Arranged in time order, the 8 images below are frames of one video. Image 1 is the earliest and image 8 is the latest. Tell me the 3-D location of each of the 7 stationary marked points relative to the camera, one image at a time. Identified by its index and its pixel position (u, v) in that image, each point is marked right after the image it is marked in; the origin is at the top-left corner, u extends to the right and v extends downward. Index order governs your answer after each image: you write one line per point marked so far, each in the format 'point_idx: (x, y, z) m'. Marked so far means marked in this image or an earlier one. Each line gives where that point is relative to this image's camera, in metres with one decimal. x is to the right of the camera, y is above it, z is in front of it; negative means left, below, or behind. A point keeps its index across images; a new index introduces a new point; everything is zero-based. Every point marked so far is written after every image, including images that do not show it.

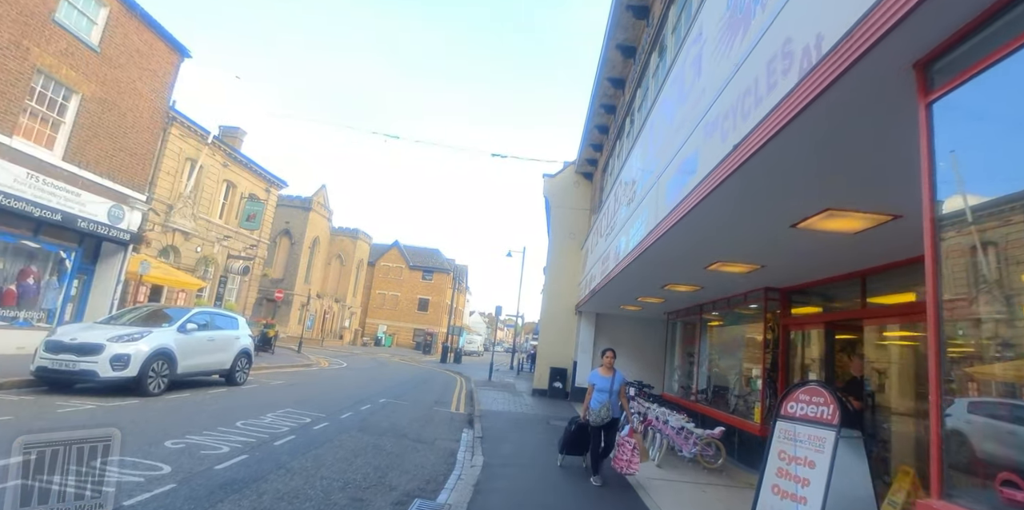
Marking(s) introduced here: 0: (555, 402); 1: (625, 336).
0: (+1.3, -4.5, +16.4) m
1: (+3.7, -2.7, +18.0) m
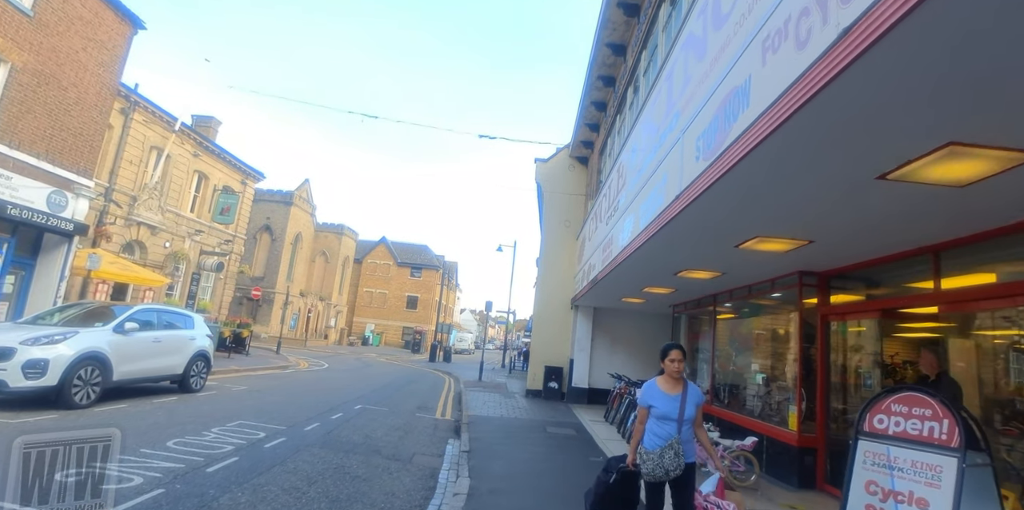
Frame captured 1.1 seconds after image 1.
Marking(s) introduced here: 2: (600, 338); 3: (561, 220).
0: (+1.1, -4.2, +15.1) m
1: (+3.5, -2.4, +16.7) m
2: (+2.6, -2.5, +16.6) m
3: (+1.6, +1.3, +17.6) m
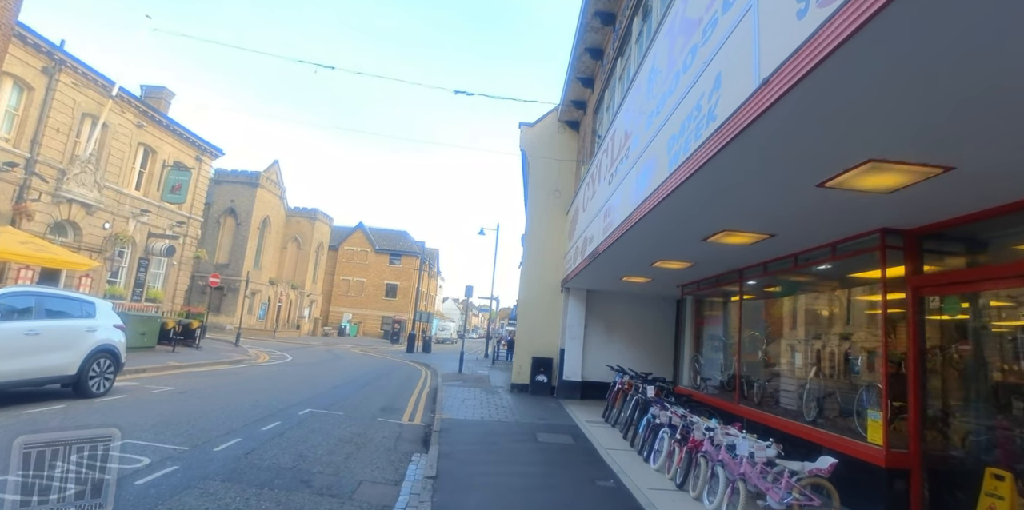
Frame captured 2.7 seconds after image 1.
0: (+0.7, -3.5, +13.1) m
1: (+3.0, -1.7, +14.8) m
2: (+2.2, -1.9, +14.7) m
3: (+1.1, +2.0, +15.5) m
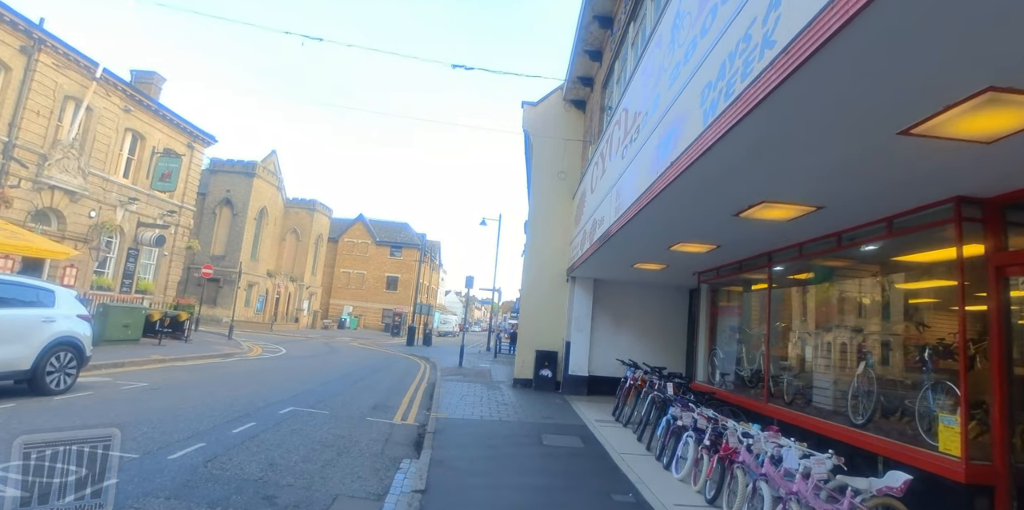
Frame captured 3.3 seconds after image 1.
0: (+0.7, -3.2, +12.3) m
1: (+3.0, -1.3, +13.9) m
2: (+2.2, -1.5, +13.8) m
3: (+1.2, +2.3, +14.6) m
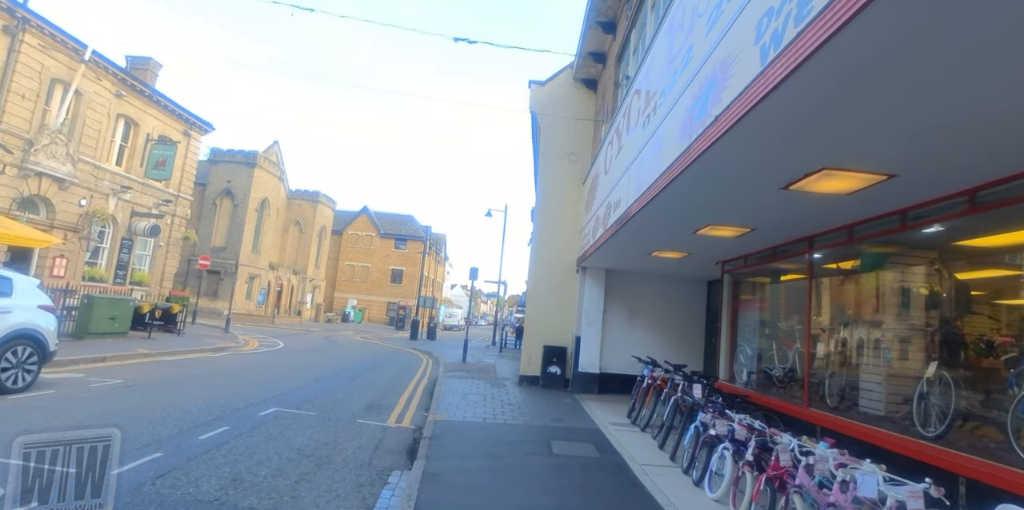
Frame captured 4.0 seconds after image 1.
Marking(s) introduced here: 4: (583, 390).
0: (+0.8, -3.0, +11.4) m
1: (+3.2, -1.1, +13.0) m
2: (+2.4, -1.3, +12.9) m
3: (+1.3, +2.6, +13.7) m
4: (+1.6, -3.1, +12.4) m
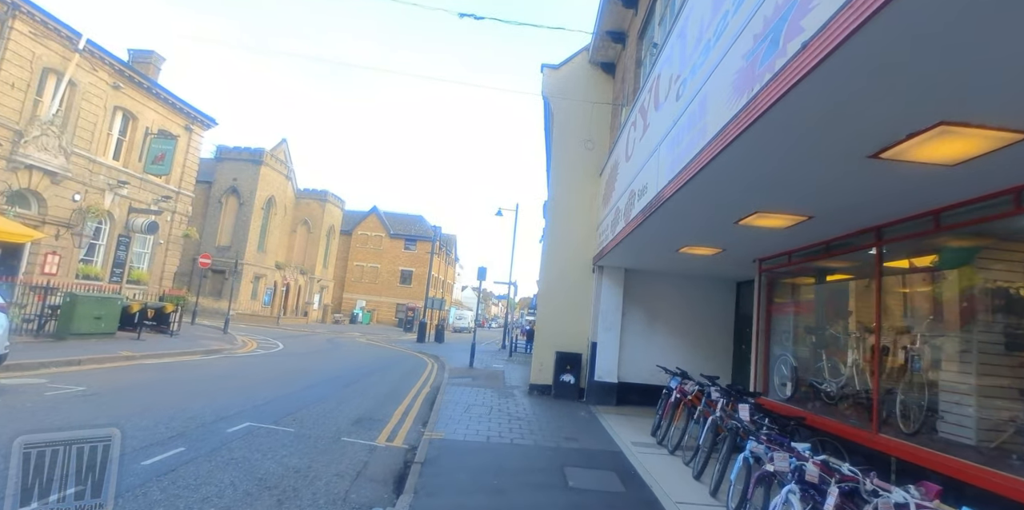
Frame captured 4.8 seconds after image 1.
0: (+1.0, -2.9, +10.3) m
1: (+3.4, -1.0, +11.8) m
2: (+2.6, -1.2, +11.8) m
3: (+1.6, +2.6, +12.6) m
4: (+1.8, -3.1, +11.3) m
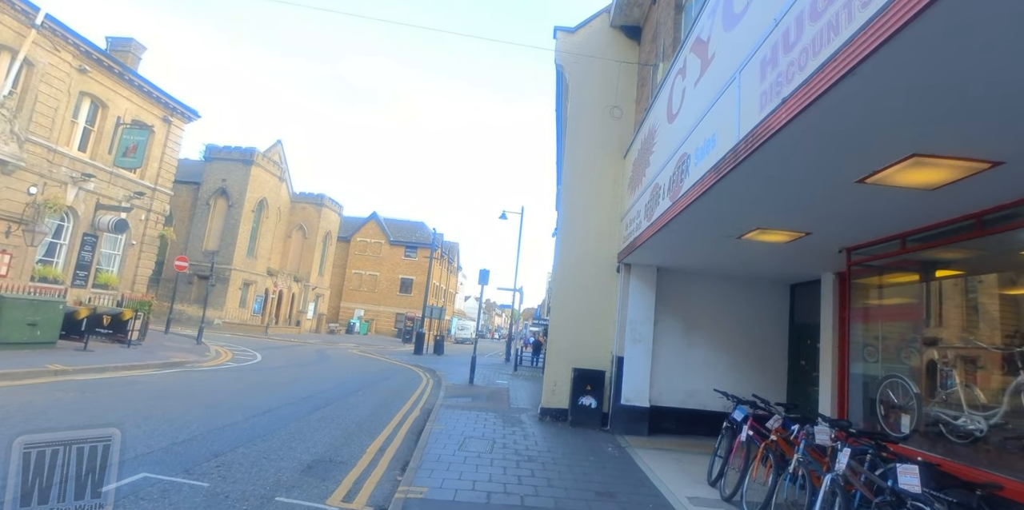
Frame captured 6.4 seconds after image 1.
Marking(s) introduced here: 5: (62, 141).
0: (+1.1, -2.8, +8.2) m
1: (+3.5, -1.0, +9.7) m
2: (+2.7, -1.1, +9.7) m
3: (+1.7, +2.7, +10.6) m
4: (+2.0, -3.0, +9.2) m
5: (-14.7, +3.8, +17.7) m
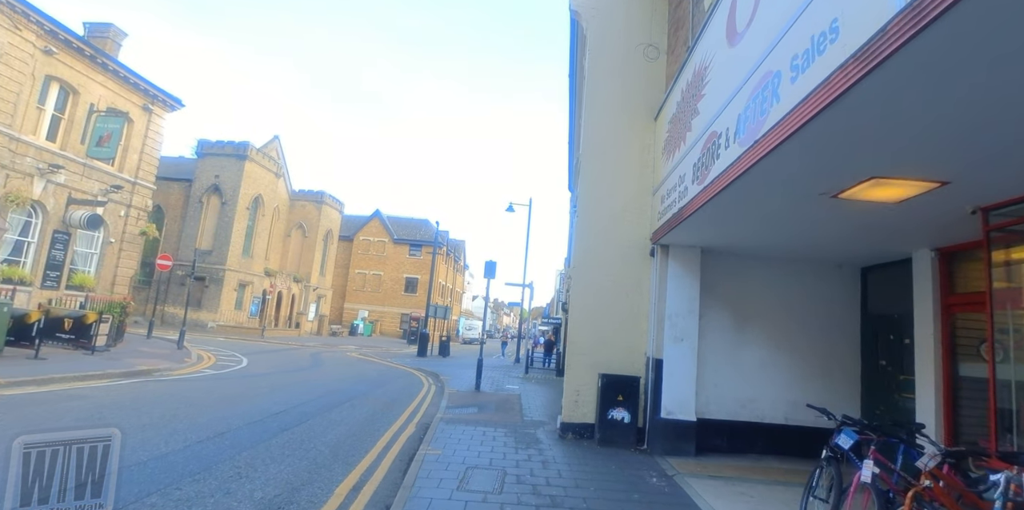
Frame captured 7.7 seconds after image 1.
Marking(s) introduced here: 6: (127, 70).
0: (+1.3, -2.5, +6.5) m
1: (+3.7, -0.6, +8.0) m
2: (+2.9, -0.8, +8.0) m
3: (+1.9, +3.0, +8.9) m
4: (+2.2, -2.7, +7.4) m
5: (-14.5, +3.8, +16.2) m
6: (-13.7, +6.6, +19.1) m
